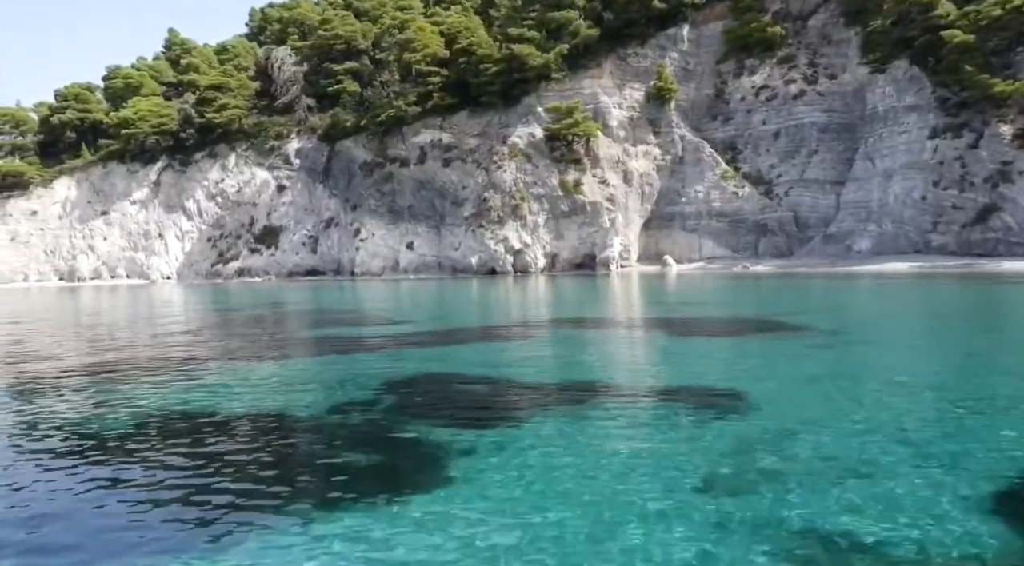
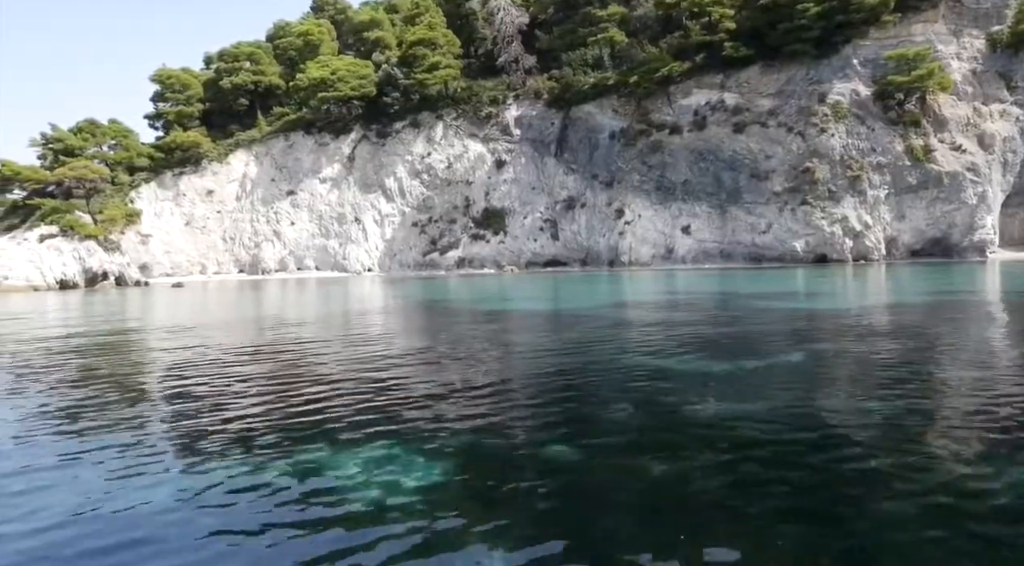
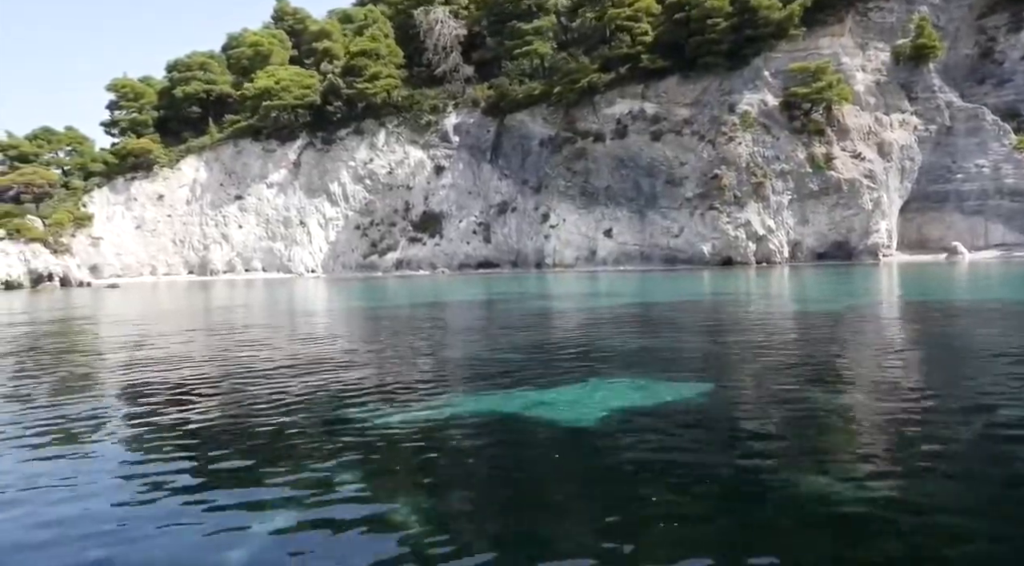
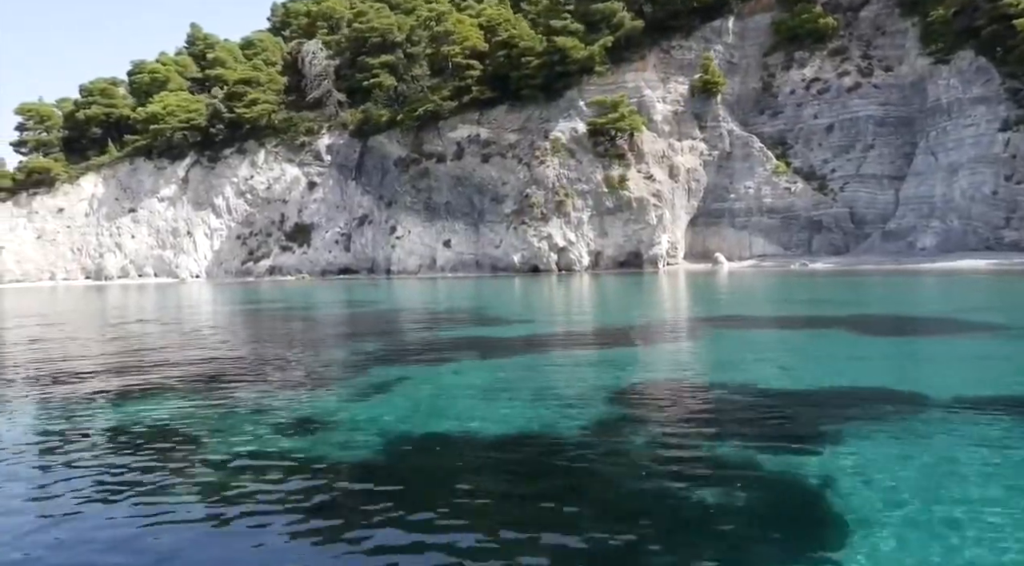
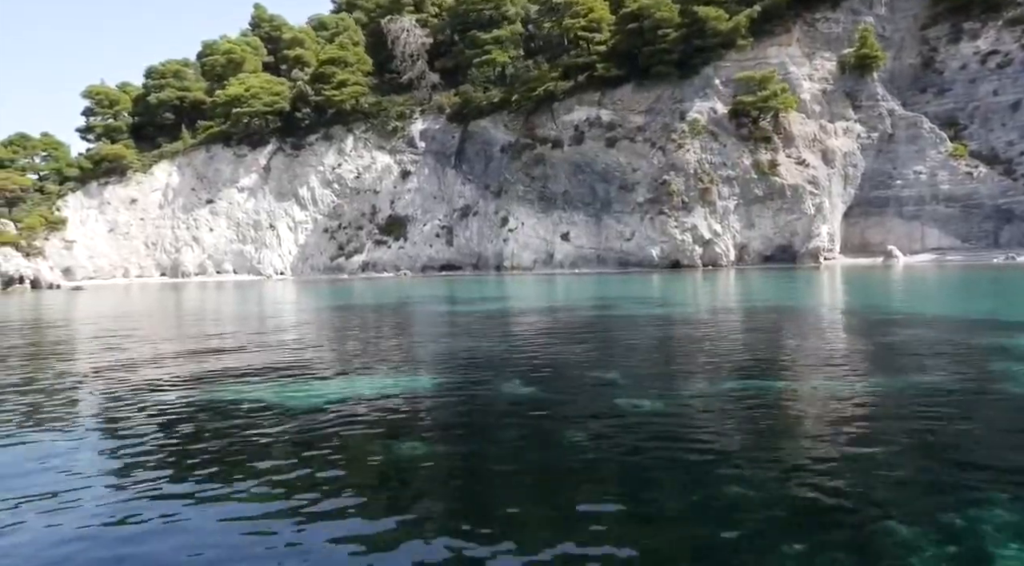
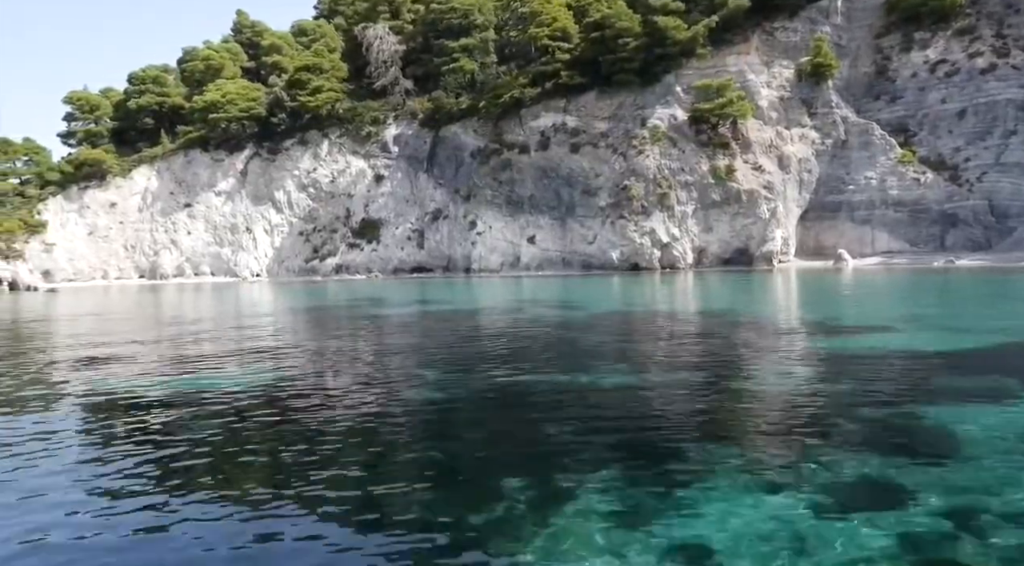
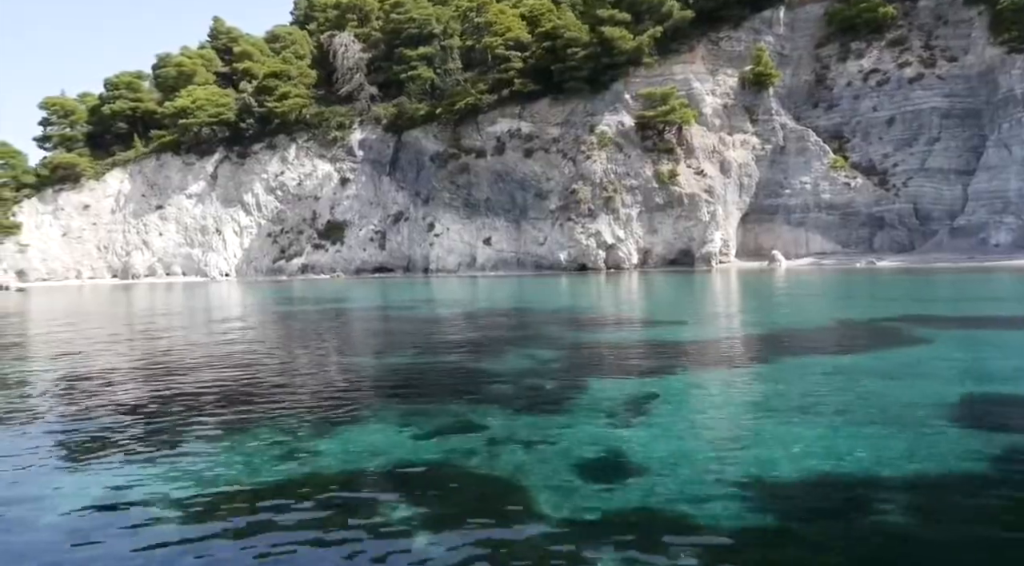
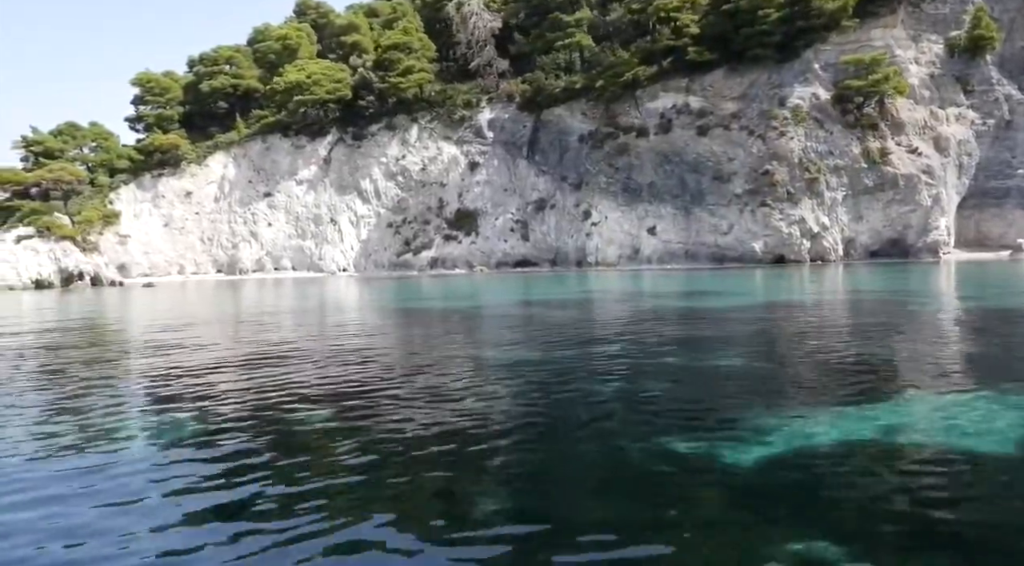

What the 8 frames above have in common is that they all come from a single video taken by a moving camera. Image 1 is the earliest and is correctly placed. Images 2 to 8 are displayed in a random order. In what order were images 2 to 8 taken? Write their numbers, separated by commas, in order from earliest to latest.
4, 7, 6, 5, 3, 8, 2
